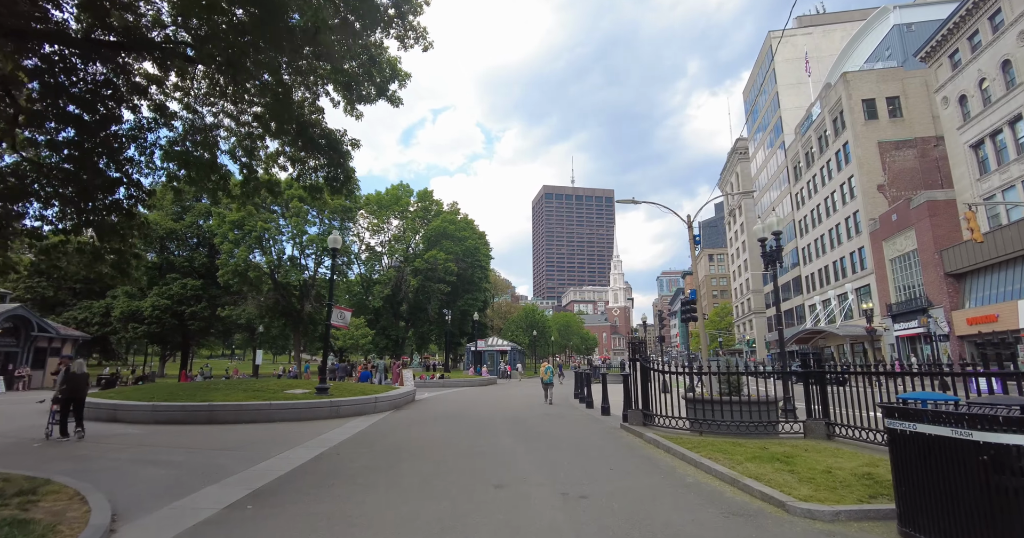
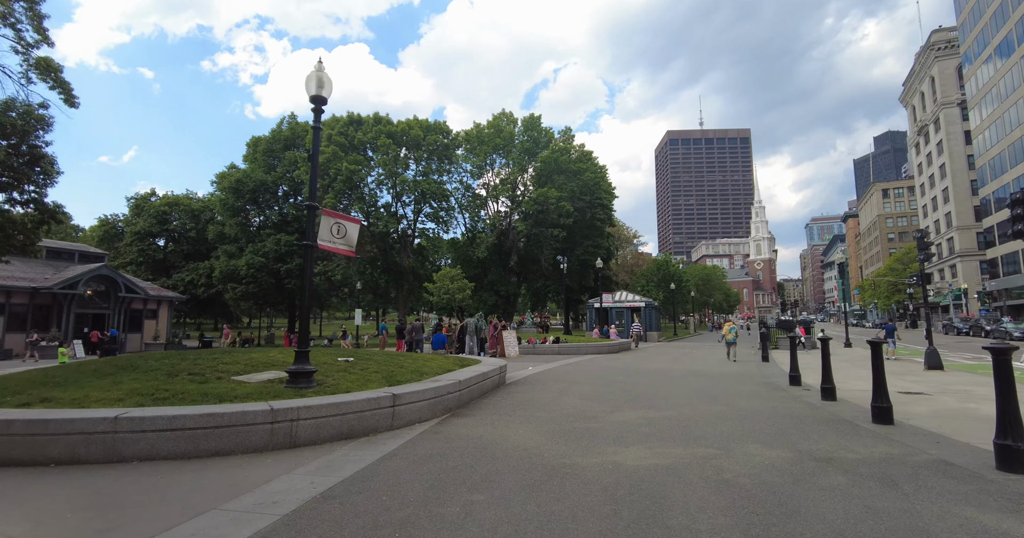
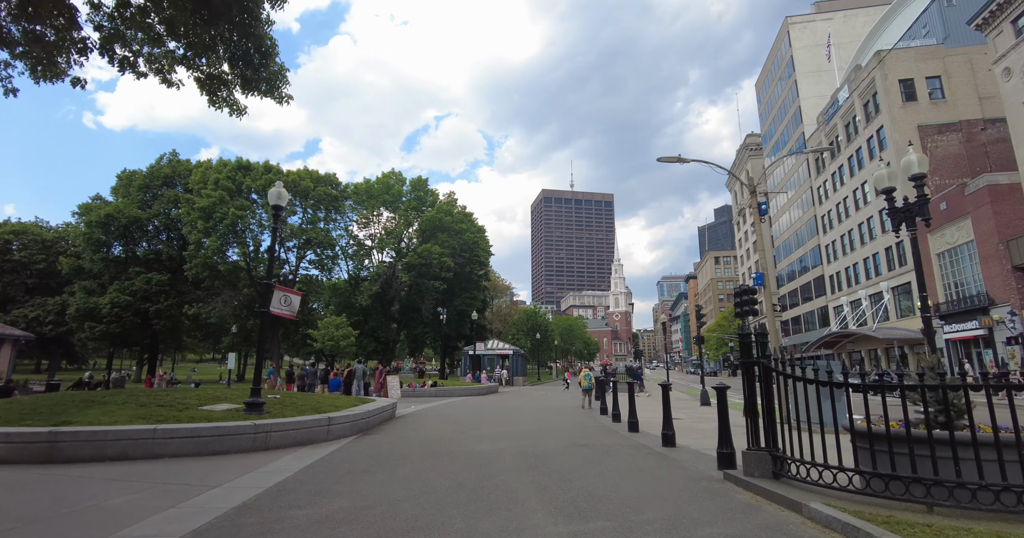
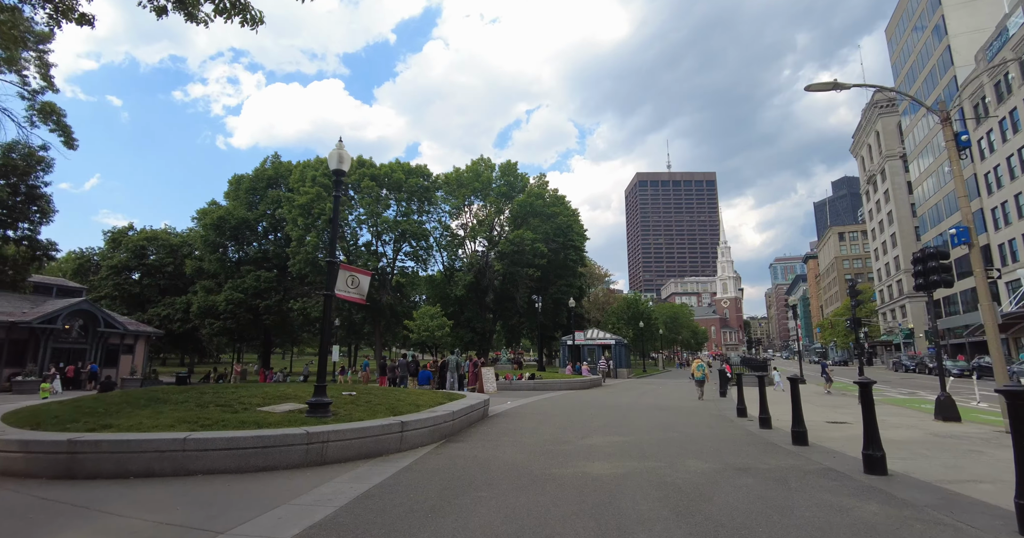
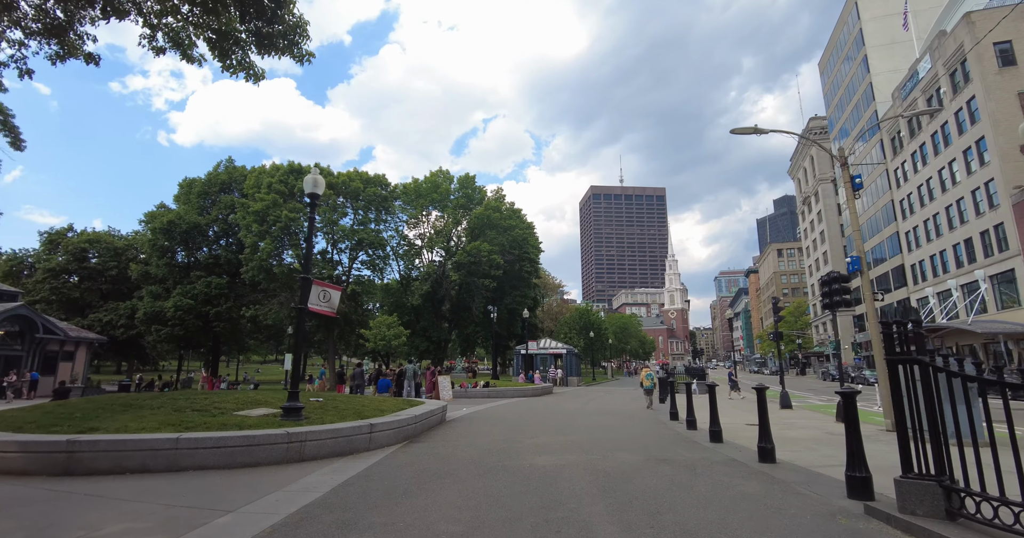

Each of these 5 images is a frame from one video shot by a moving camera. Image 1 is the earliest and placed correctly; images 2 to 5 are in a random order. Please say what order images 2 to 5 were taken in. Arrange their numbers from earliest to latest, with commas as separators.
3, 5, 4, 2
